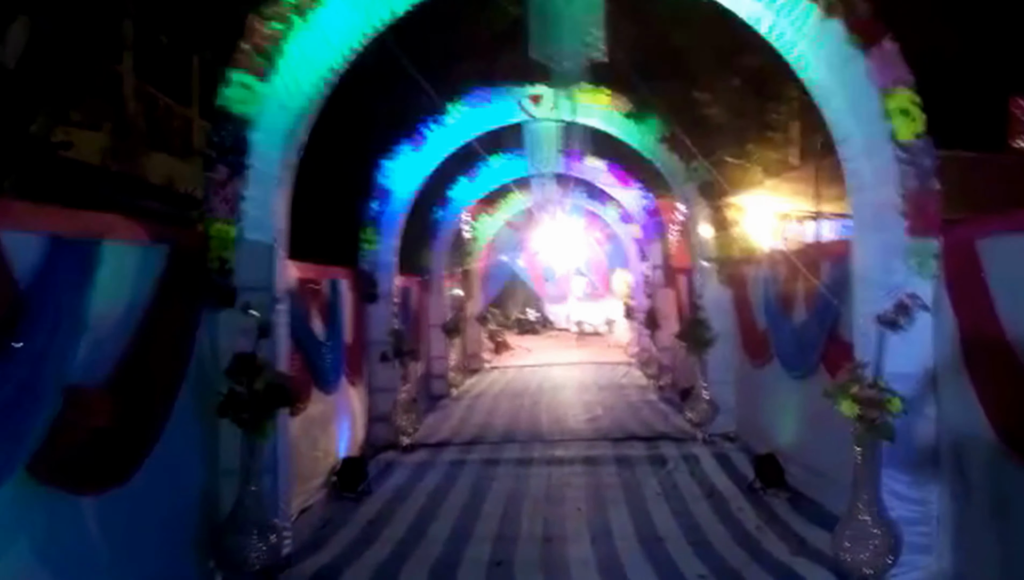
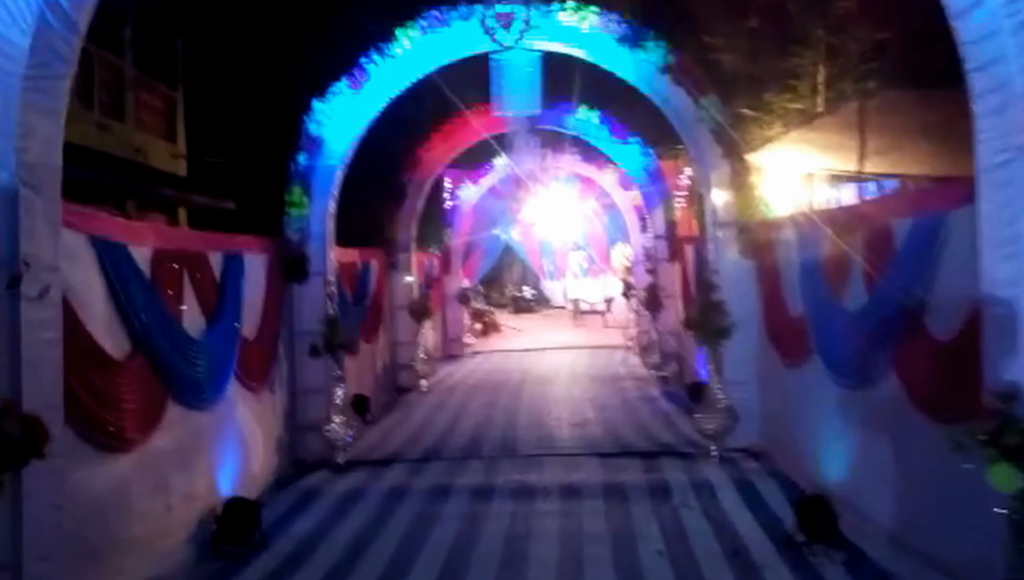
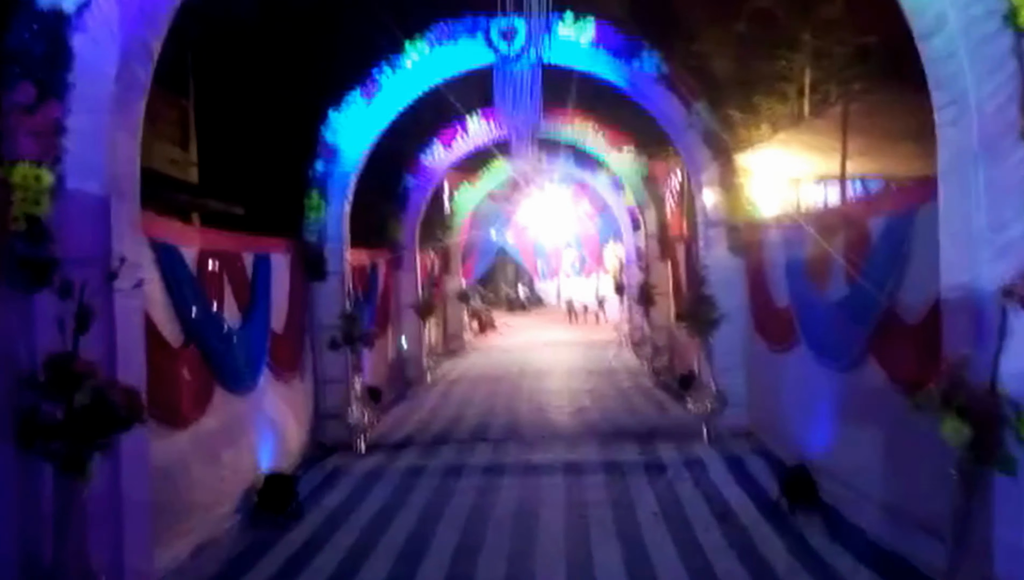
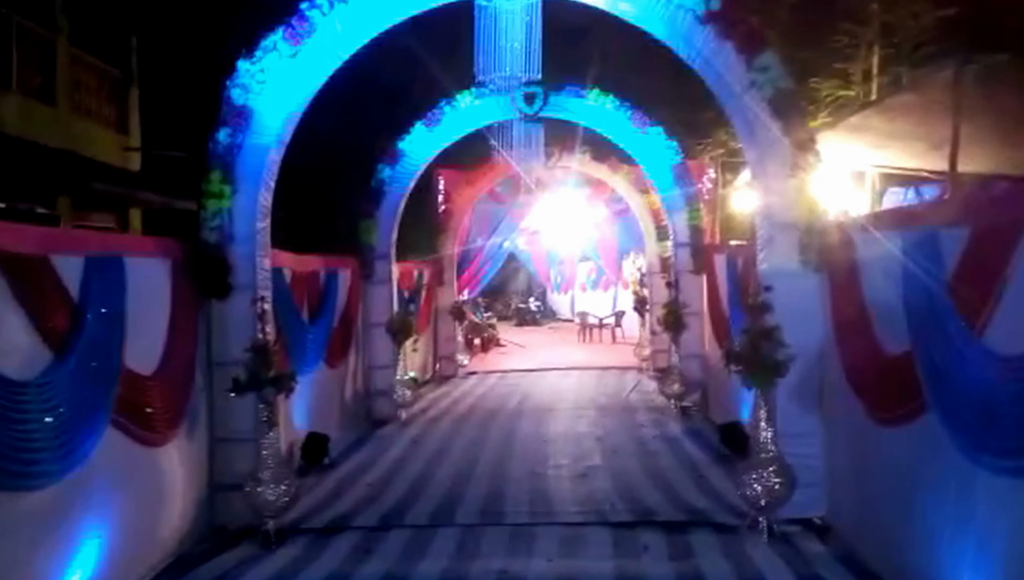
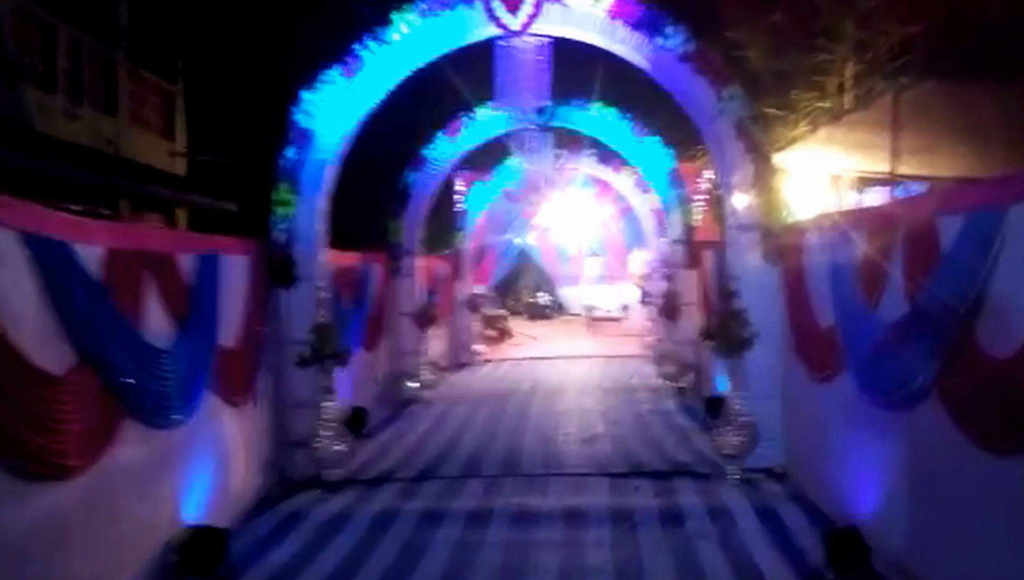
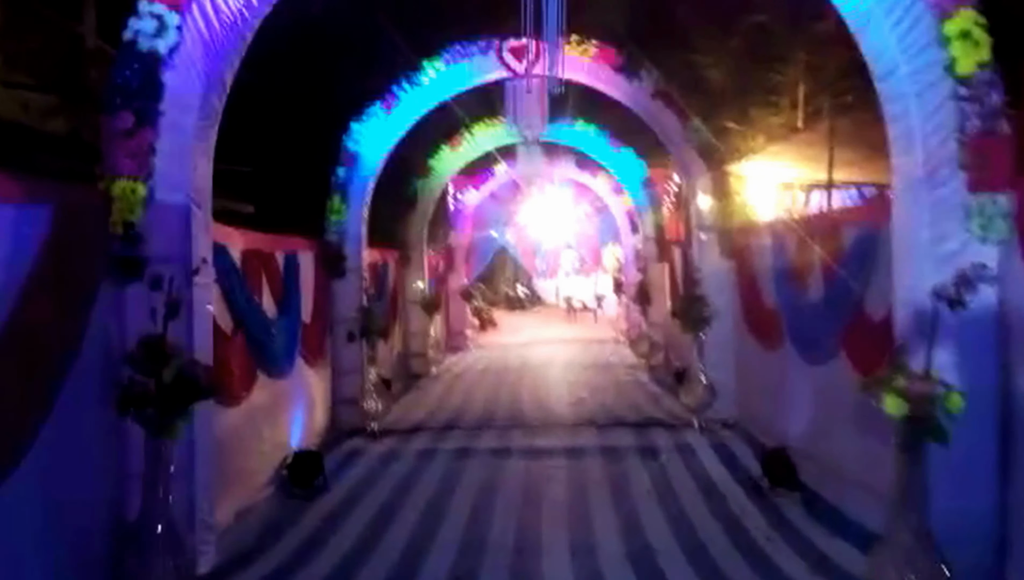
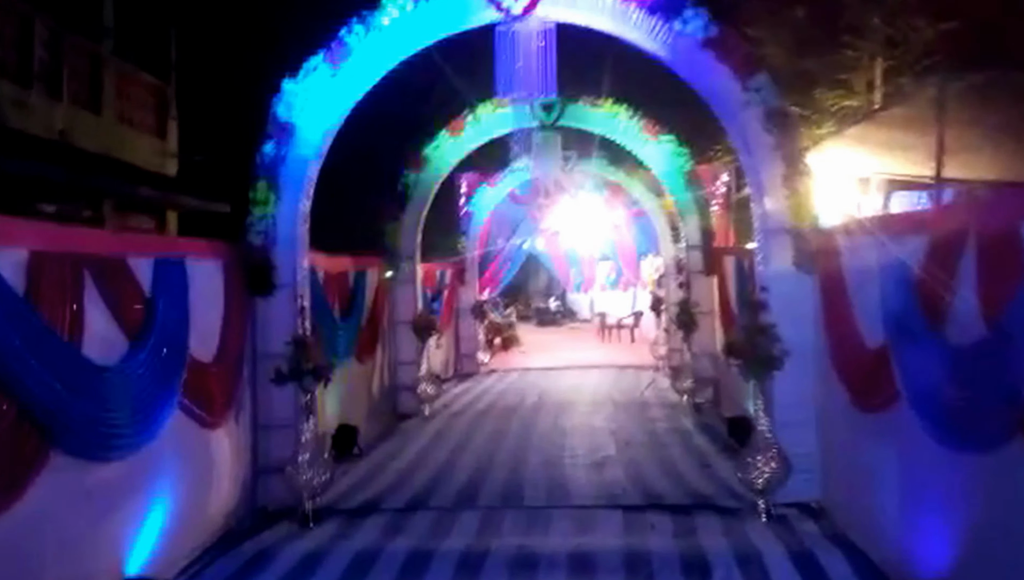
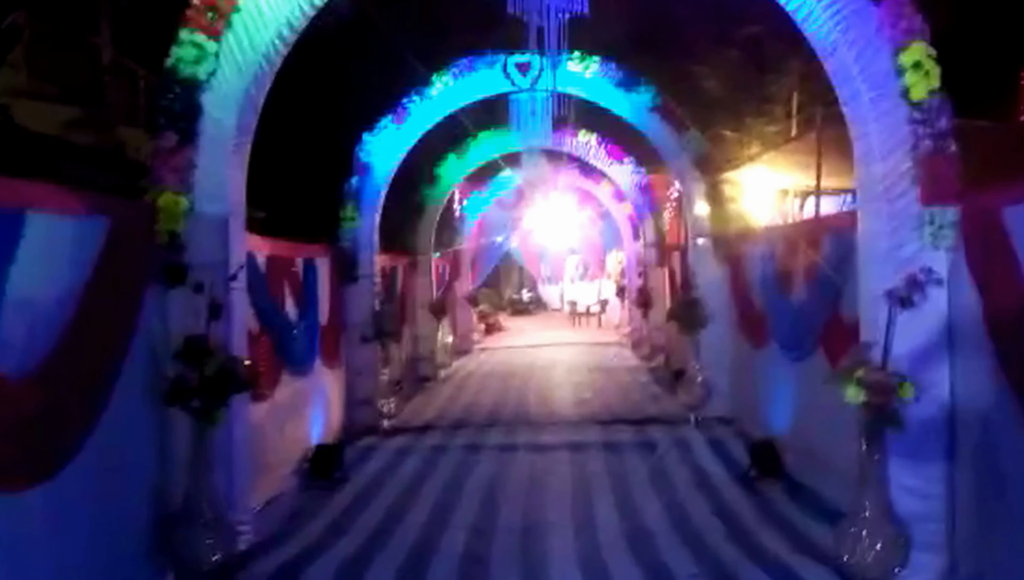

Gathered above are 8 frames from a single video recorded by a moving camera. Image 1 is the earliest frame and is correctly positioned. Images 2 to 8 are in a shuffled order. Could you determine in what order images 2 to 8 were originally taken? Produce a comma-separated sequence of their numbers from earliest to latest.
8, 6, 3, 2, 5, 7, 4
